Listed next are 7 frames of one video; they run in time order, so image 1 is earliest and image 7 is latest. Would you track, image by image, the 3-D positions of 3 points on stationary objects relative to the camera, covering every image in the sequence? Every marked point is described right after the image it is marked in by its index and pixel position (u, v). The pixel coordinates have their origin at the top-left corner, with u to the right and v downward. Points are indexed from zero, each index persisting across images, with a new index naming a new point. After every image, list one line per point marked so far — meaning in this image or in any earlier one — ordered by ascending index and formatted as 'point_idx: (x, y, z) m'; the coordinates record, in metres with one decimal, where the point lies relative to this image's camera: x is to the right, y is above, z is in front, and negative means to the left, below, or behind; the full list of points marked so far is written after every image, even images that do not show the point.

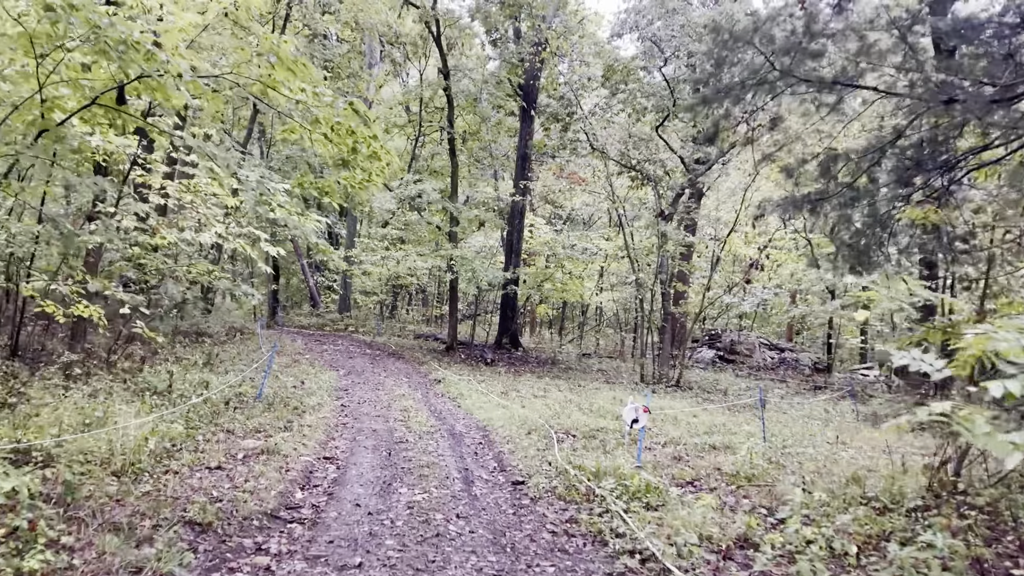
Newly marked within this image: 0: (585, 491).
0: (+0.6, -1.7, +6.3) m
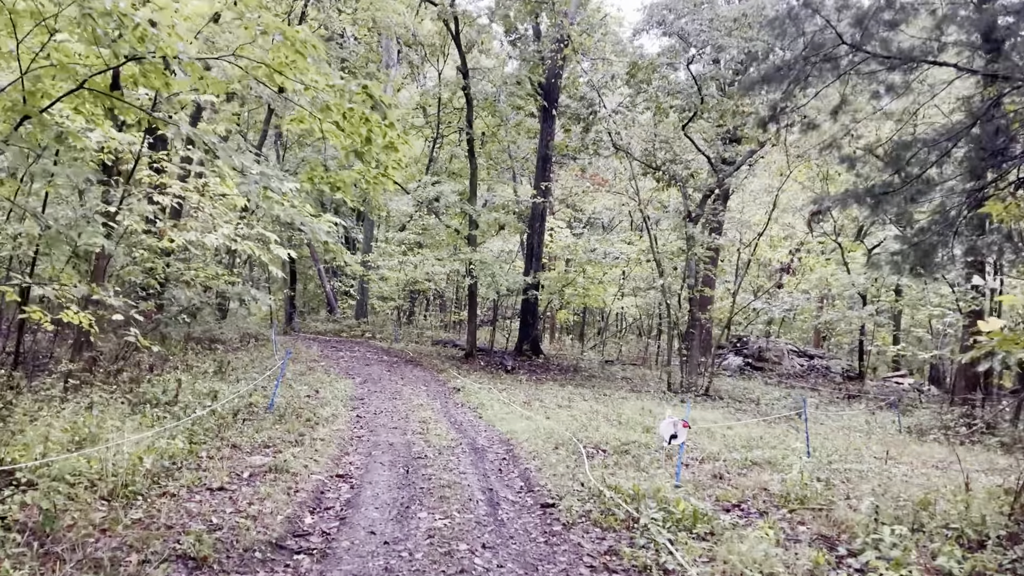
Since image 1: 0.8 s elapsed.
0: (+0.9, -1.7, +5.7) m
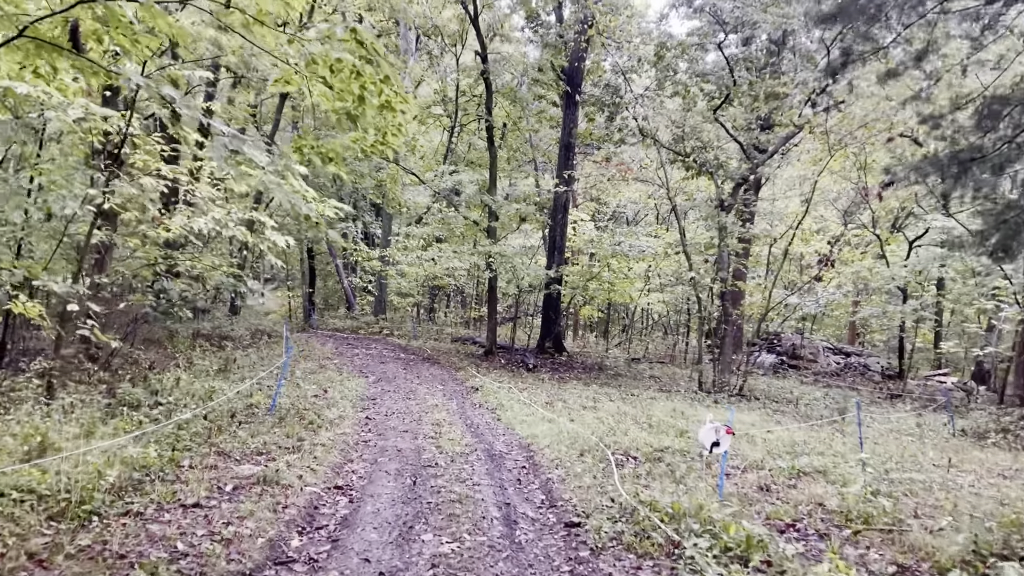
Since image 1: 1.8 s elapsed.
0: (+1.0, -1.6, +4.8) m
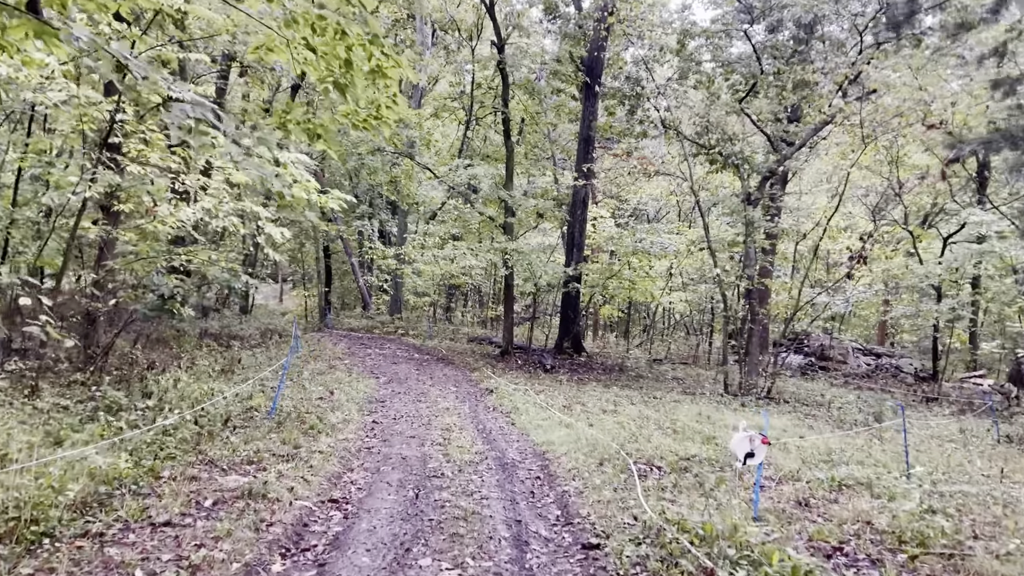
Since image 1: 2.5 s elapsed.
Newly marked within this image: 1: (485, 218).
0: (+1.0, -1.6, +4.2) m
1: (-0.7, +1.8, +18.6) m
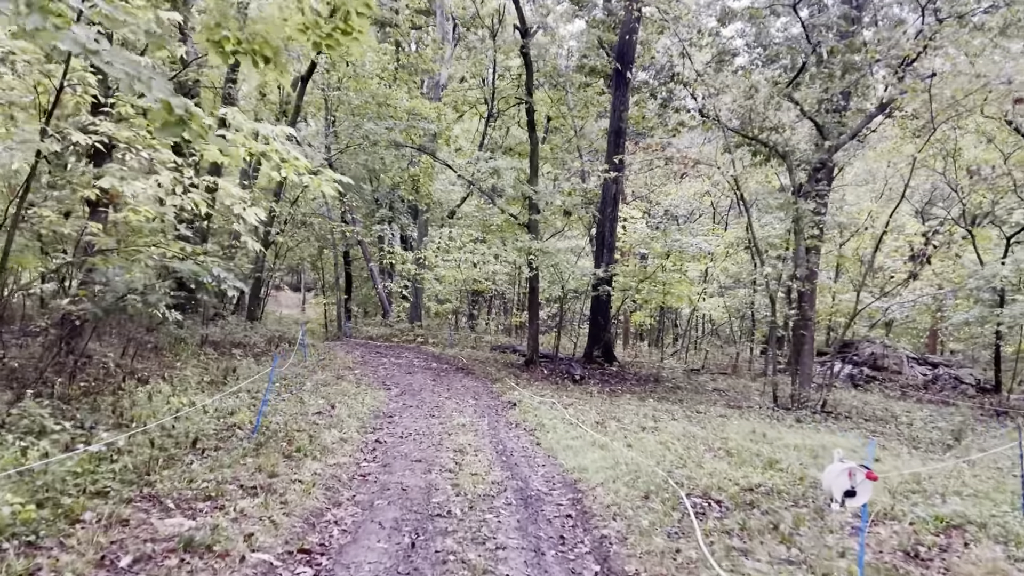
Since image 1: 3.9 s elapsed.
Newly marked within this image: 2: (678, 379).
0: (+1.1, -1.5, +2.9) m
1: (-0.1, +1.7, +17.4) m
2: (+3.7, -2.0, +16.8) m
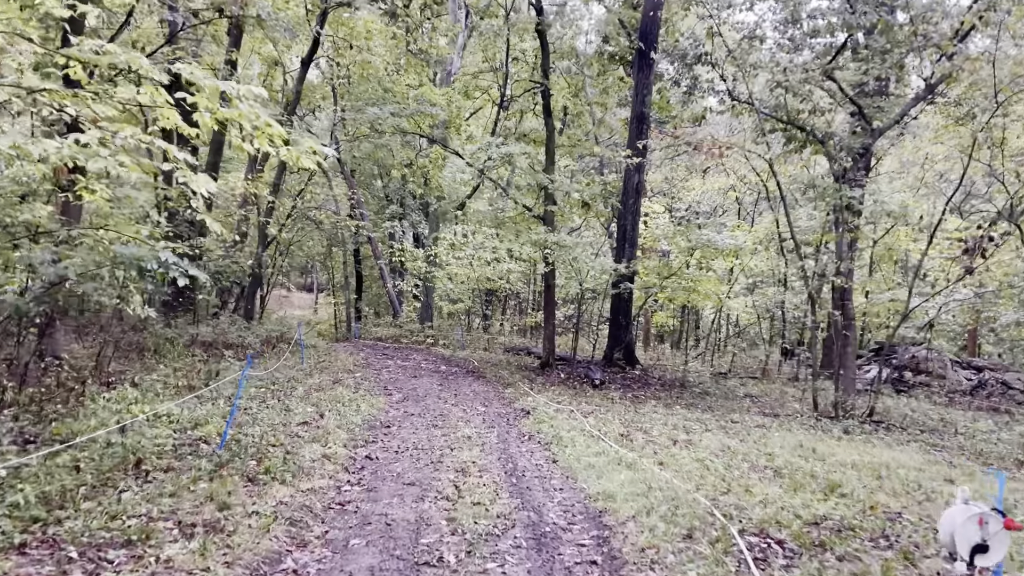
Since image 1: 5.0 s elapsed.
0: (+1.1, -1.4, +1.8) m
1: (+0.2, +1.7, +16.2) m
2: (+4.0, -2.0, +15.6) m
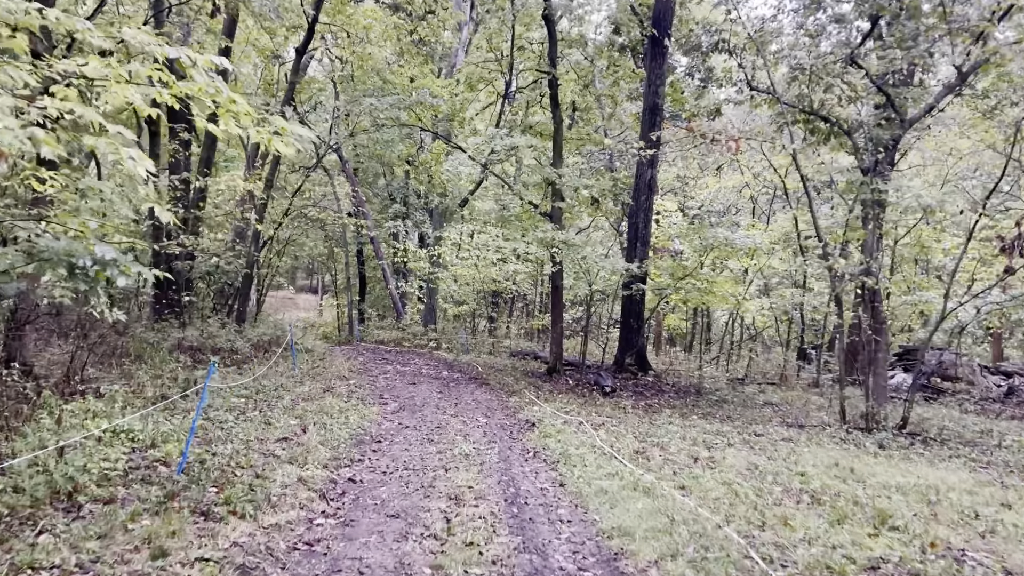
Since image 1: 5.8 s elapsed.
0: (+1.1, -1.4, +1.0) m
1: (+0.4, +1.7, +15.5) m
2: (+4.2, -2.0, +14.8) m
